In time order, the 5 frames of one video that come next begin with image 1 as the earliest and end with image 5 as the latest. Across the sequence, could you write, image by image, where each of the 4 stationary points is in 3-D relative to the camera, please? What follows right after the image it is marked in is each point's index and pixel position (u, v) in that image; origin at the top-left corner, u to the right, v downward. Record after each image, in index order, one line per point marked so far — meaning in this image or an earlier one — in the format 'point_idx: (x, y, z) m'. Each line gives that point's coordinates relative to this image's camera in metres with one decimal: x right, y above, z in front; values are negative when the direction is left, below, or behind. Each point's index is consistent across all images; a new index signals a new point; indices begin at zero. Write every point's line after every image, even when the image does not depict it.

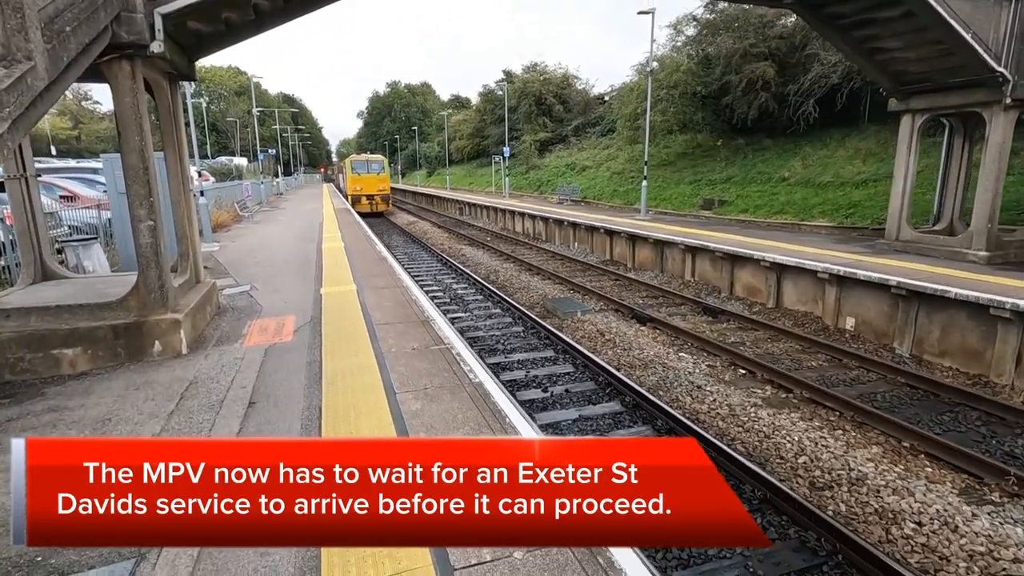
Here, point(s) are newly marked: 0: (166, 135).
0: (-4.2, +1.9, +6.5) m
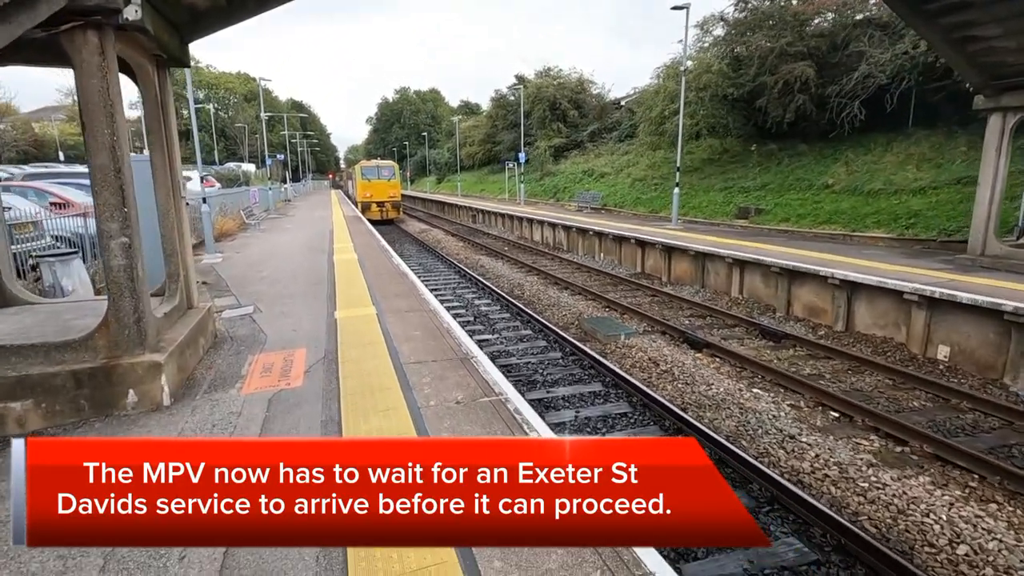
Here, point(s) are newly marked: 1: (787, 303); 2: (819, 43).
0: (-3.6, +1.6, +5.4) m
1: (+5.6, -0.3, +10.9) m
2: (+11.0, +8.8, +19.1) m
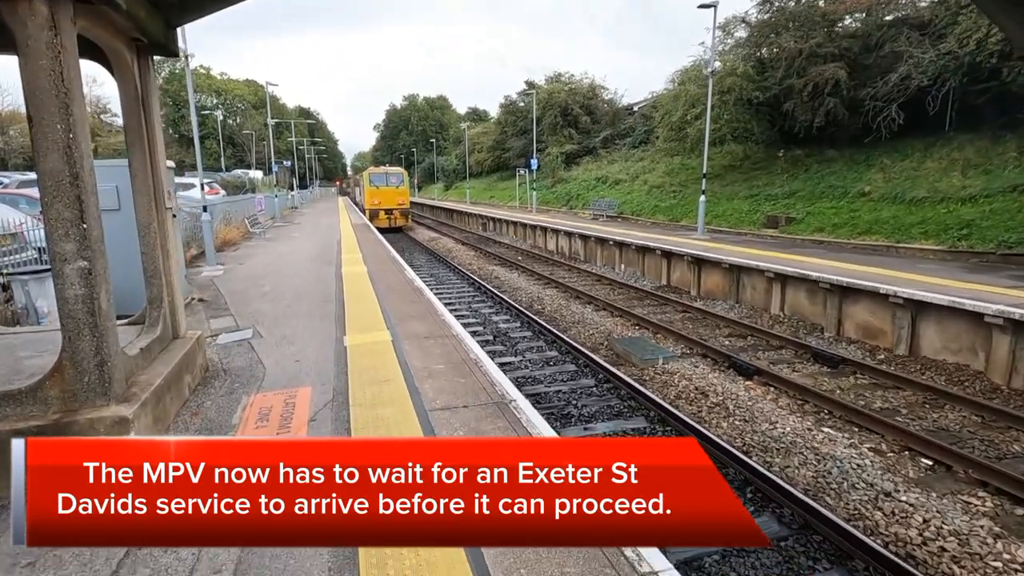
0: (-3.2, +1.3, +4.5) m
1: (+6.1, -0.6, +9.9) m
2: (+11.6, +8.3, +18.2) m
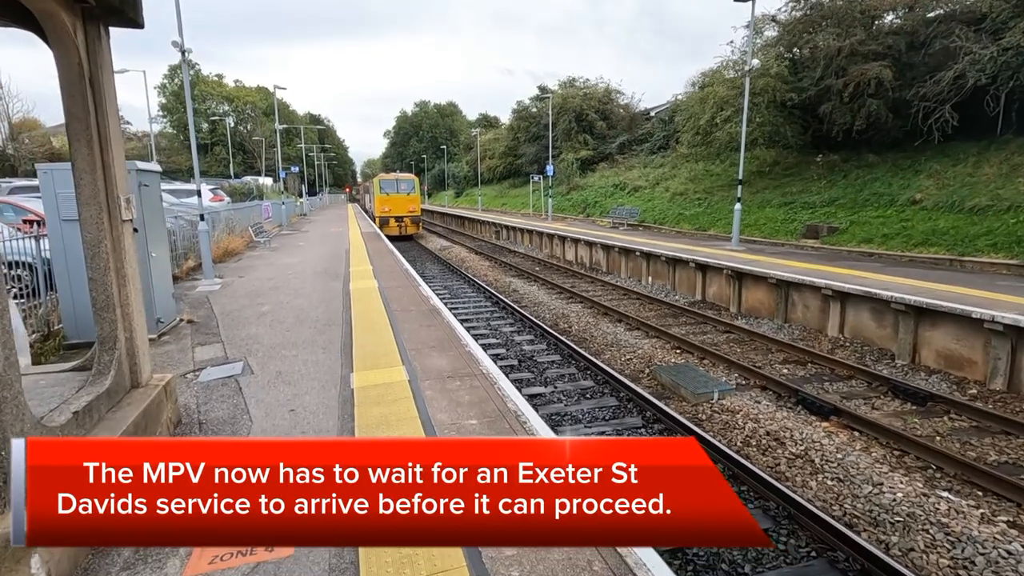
0: (-2.8, +1.1, +3.5) m
1: (+6.5, -1.0, +8.7) m
2: (+12.2, +7.9, +17.0) m
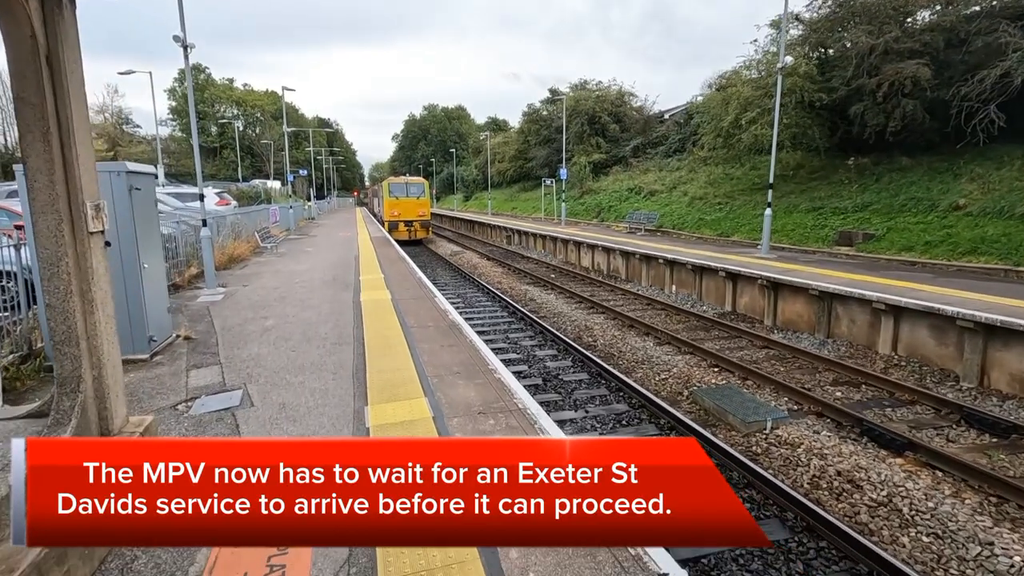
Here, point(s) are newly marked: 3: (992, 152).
0: (-2.5, +0.9, +2.8) m
1: (+6.9, -1.2, +7.9) m
2: (+12.7, +7.5, +16.2) m
3: (+14.2, +4.0, +15.8) m
